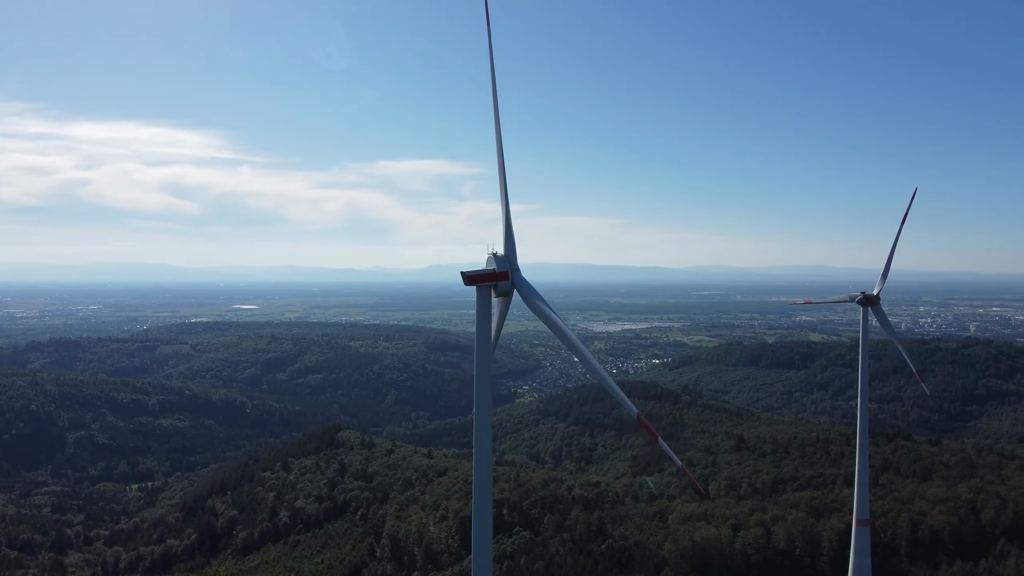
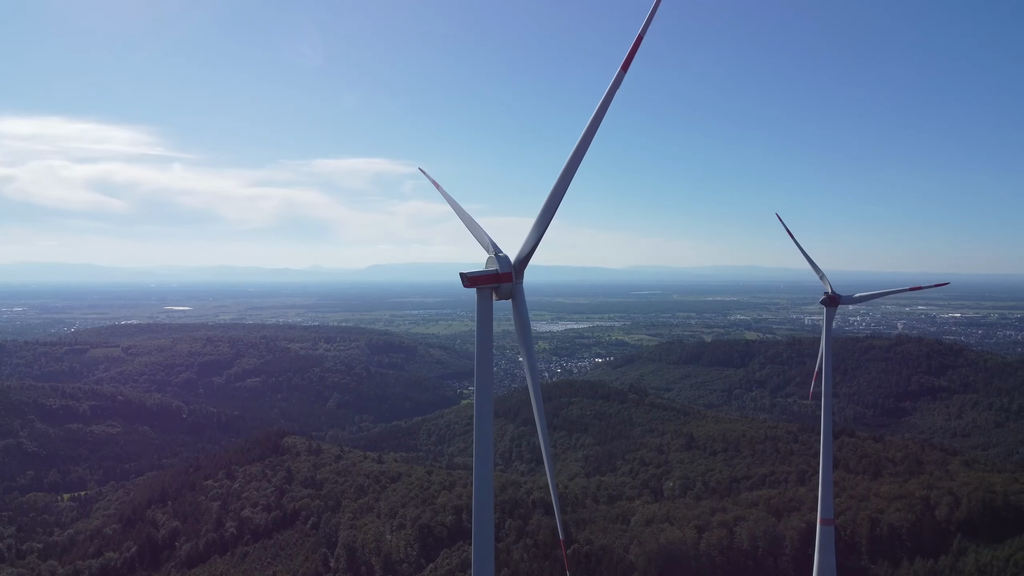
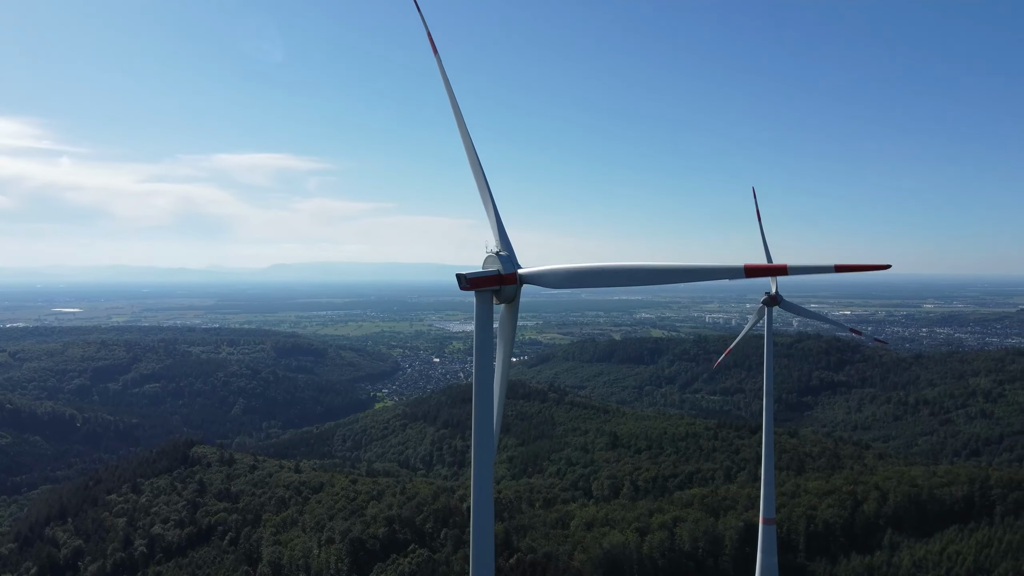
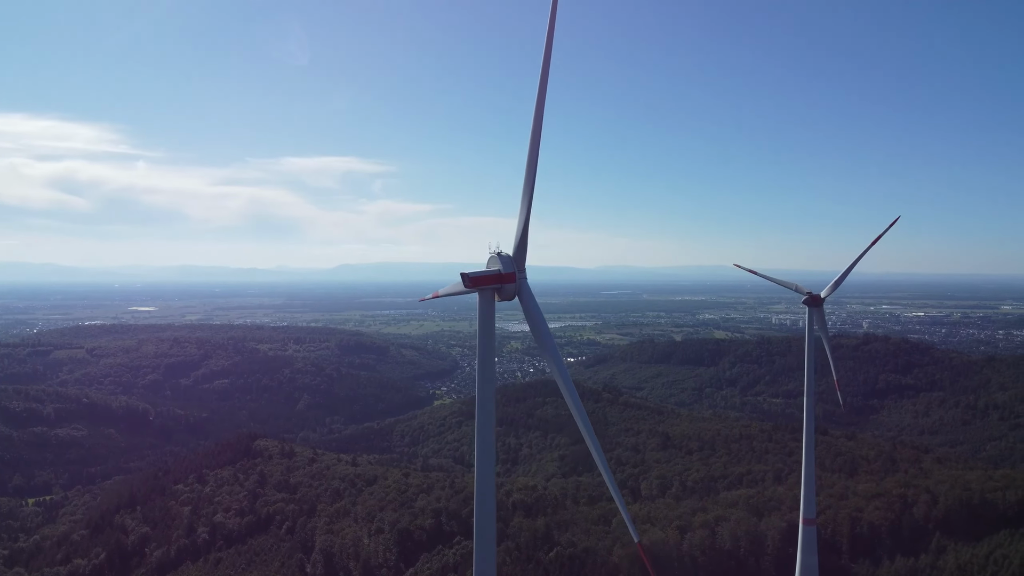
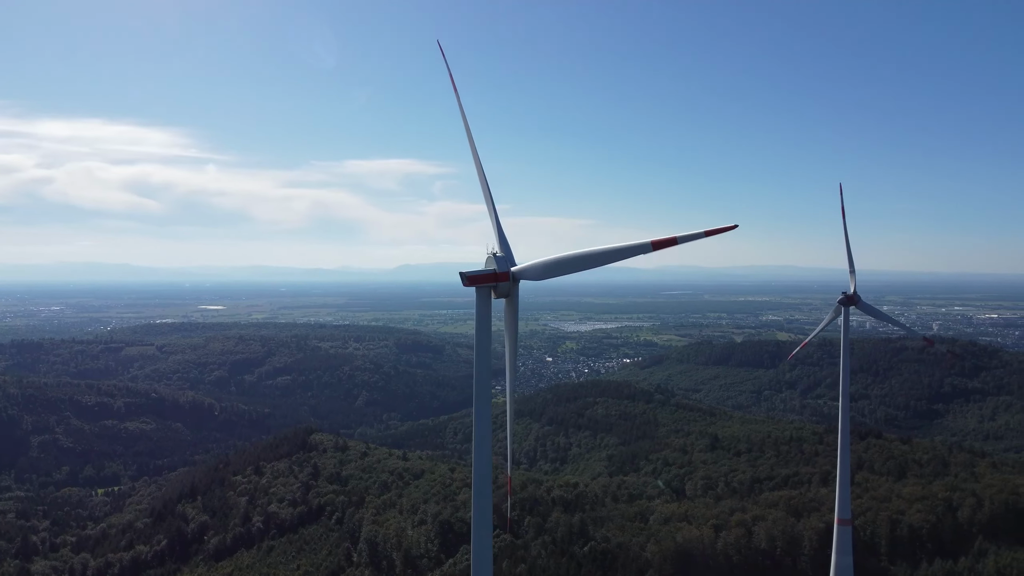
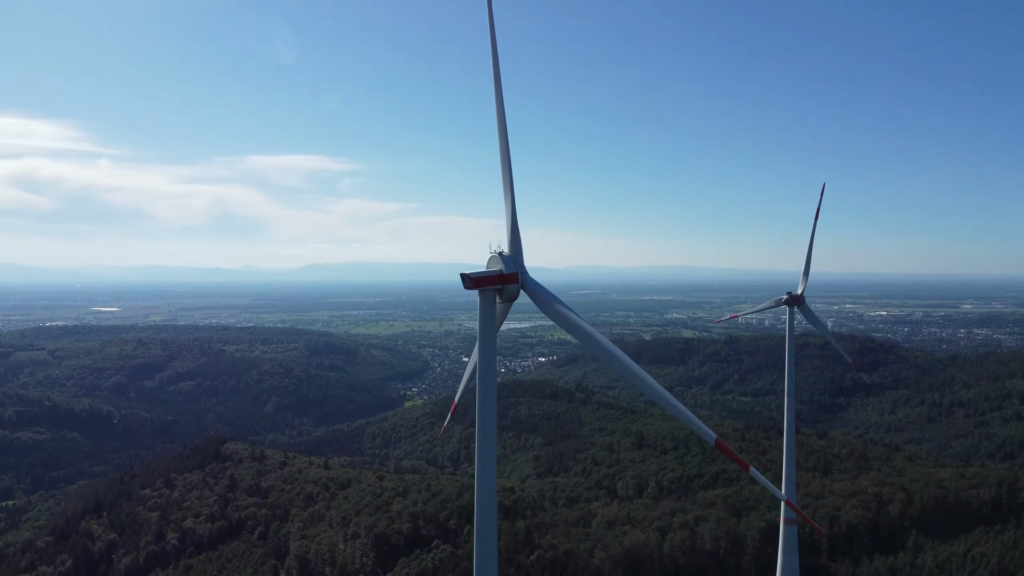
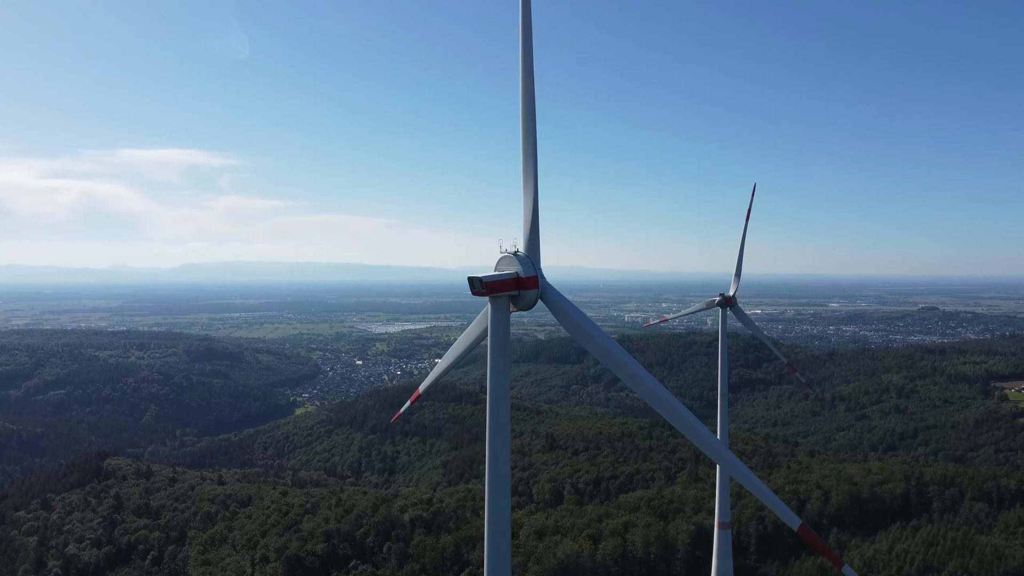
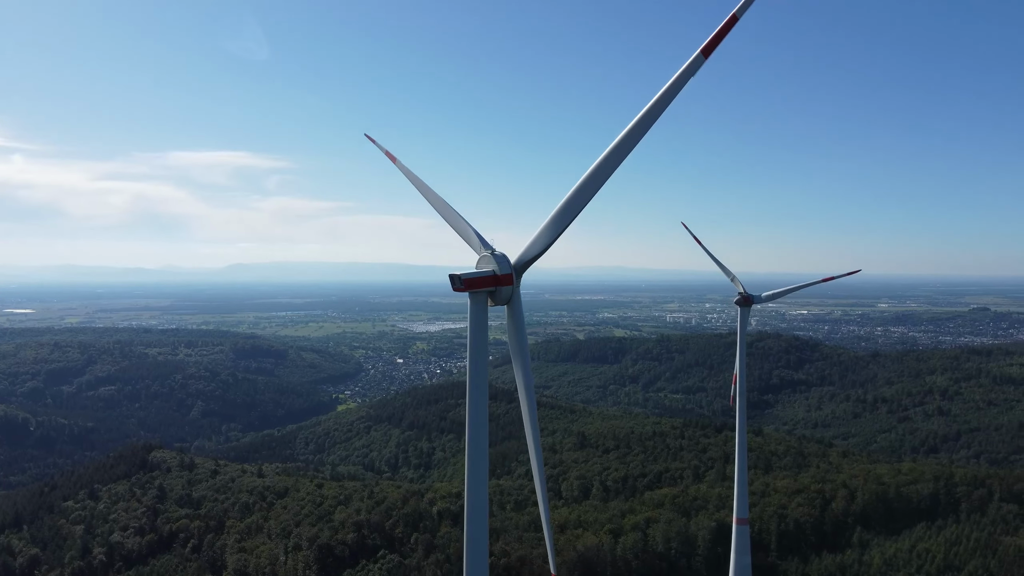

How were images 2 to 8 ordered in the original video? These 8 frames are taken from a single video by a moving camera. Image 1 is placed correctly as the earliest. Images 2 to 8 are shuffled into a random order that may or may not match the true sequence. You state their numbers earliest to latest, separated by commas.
5, 2, 4, 6, 3, 8, 7
